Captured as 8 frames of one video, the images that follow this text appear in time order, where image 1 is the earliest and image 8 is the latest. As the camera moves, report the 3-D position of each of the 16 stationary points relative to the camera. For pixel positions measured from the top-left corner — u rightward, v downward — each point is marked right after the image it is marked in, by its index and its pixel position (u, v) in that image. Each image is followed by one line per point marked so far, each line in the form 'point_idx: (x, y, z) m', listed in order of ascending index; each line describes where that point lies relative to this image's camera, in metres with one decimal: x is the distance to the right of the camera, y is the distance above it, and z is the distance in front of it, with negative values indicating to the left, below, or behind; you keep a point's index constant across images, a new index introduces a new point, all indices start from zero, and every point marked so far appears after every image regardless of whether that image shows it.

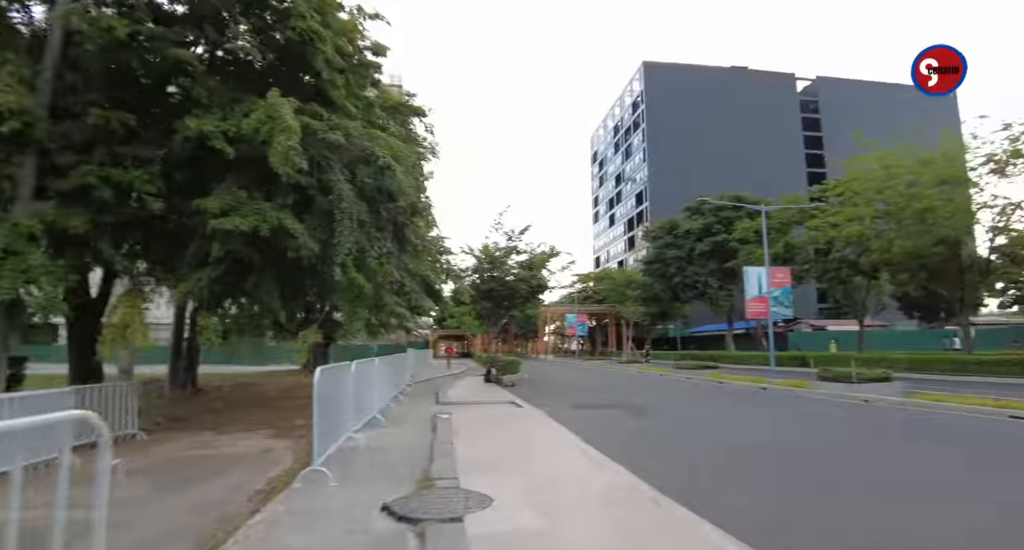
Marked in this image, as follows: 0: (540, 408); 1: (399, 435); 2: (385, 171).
0: (+0.6, -3.2, +12.8) m
1: (-1.7, -2.5, +8.4) m
2: (-2.4, +1.9, +10.4) m
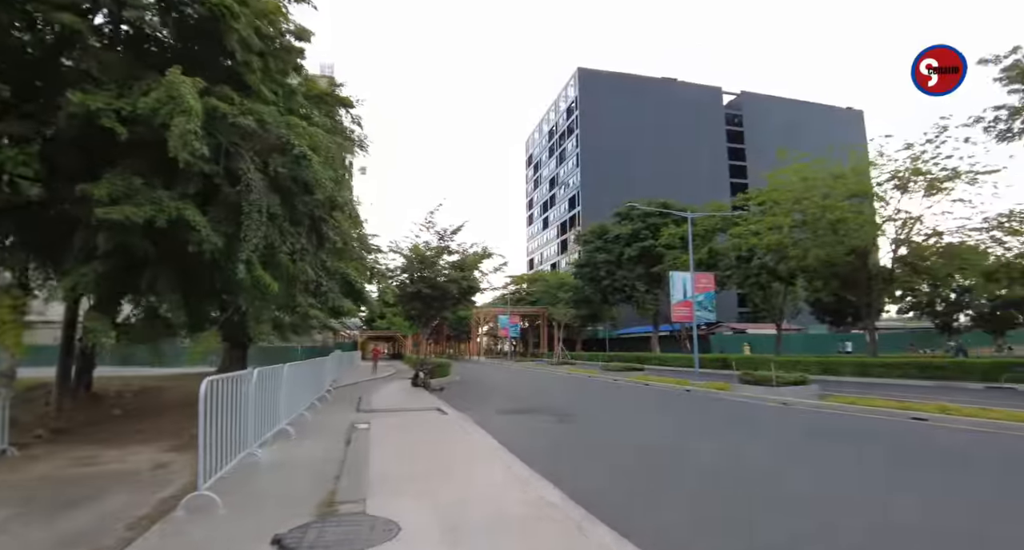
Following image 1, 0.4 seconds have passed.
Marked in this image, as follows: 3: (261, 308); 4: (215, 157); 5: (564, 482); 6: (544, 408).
0: (-1.1, -3.2, +12.3) m
1: (-2.9, -2.5, +7.7) m
2: (-3.7, +2.0, +9.6) m
3: (-4.4, -0.6, +9.7) m
4: (-5.0, +2.0, +9.4) m
5: (+0.8, -3.2, +8.4) m
6: (+0.8, -3.6, +14.4) m
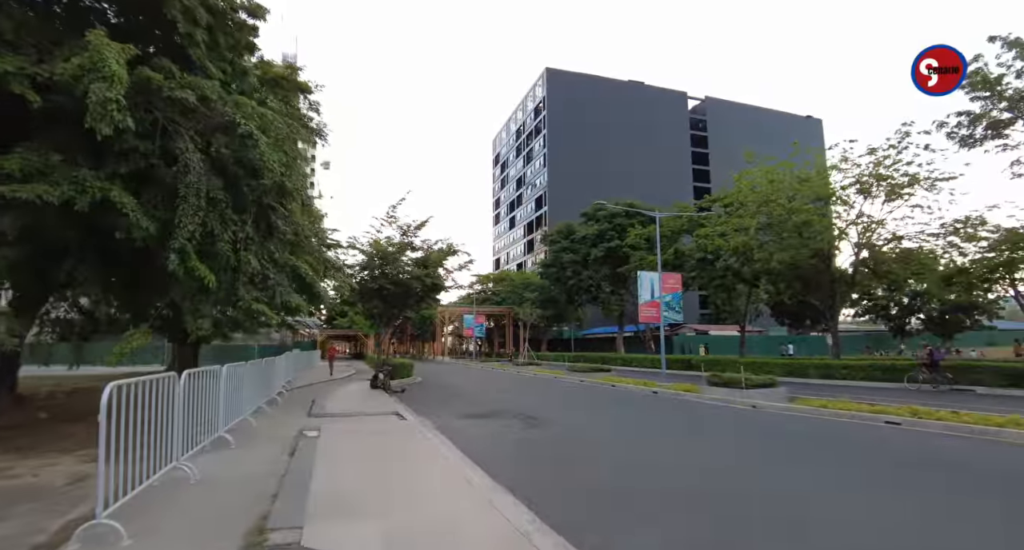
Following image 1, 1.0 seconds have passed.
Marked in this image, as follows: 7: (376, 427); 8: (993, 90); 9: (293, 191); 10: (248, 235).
0: (-1.8, -3.1, +11.6) m
1: (-3.3, -2.3, +6.9) m
2: (-4.2, +2.1, +8.7) m
3: (-5.0, -0.5, +8.7) m
4: (-5.5, +2.2, +8.4) m
5: (+0.3, -3.1, +7.8) m
6: (-0.1, -3.5, +13.8) m
7: (-2.5, -2.8, +9.8) m
8: (+14.2, +5.4, +16.1) m
9: (-4.0, +1.5, +10.1) m
10: (-4.3, +0.7, +9.1) m
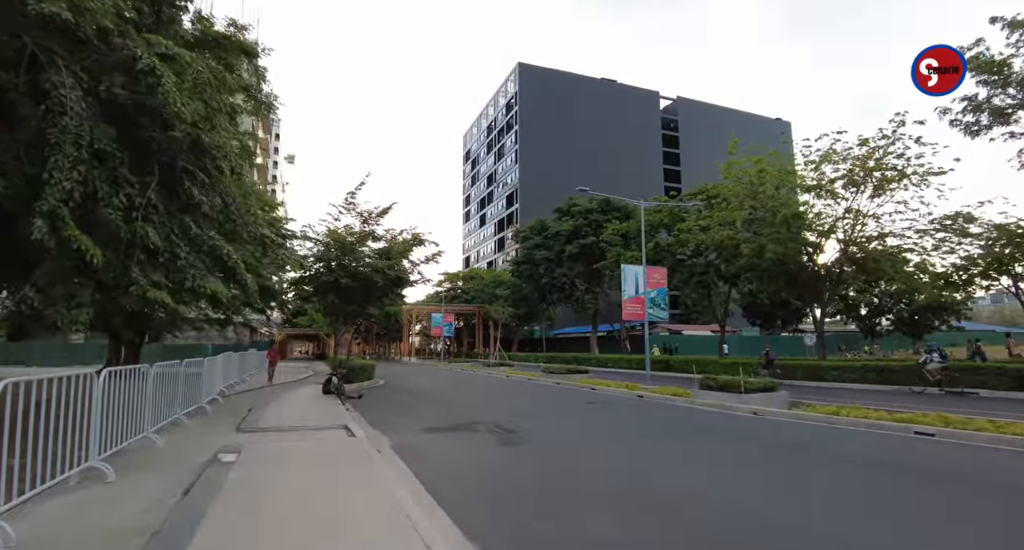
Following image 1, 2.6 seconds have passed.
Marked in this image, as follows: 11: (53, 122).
0: (-2.3, -2.8, +9.7) m
1: (-3.5, -2.1, +5.0) m
2: (-4.5, +2.4, +6.8) m
3: (-5.3, -0.2, +6.7) m
4: (-5.8, +2.5, +6.4) m
5: (0.0, -2.9, +6.1) m
6: (-0.7, -3.3, +12.1) m
7: (-2.8, -2.5, +8.0) m
8: (+13.5, +5.6, +15.2) m
9: (-4.3, +1.8, +8.1) m
10: (-4.7, +0.9, +7.1) m
11: (-5.0, +1.7, +6.0) m
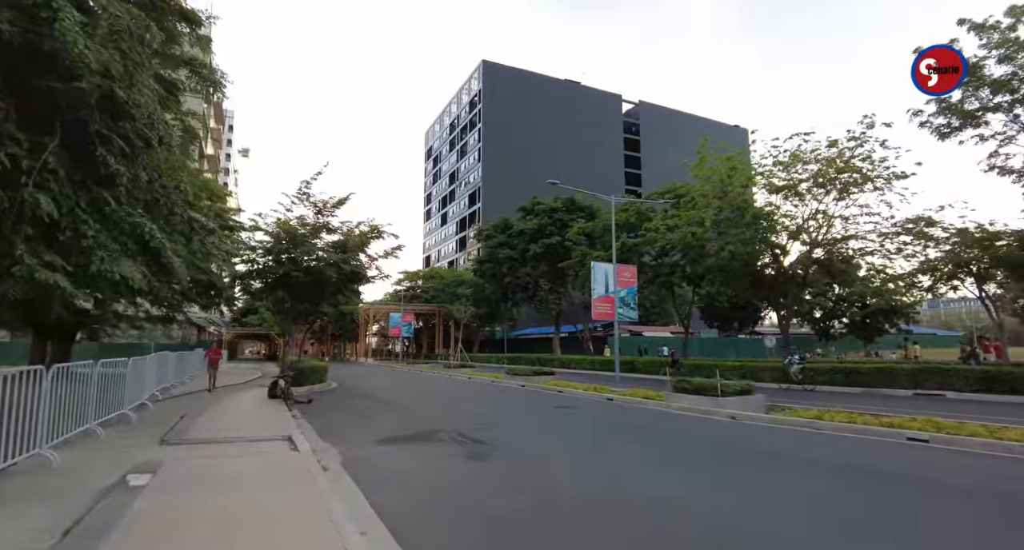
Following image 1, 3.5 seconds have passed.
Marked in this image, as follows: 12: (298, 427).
0: (-2.8, -2.7, +8.6) m
1: (-3.7, -1.9, +3.8) m
2: (-4.7, +2.5, +5.5) m
3: (-5.5, 0.0, +5.4) m
4: (-6.0, +2.7, +5.0) m
5: (-0.2, -2.7, +5.2) m
6: (-1.4, -3.2, +11.1) m
7: (-3.2, -2.3, +6.8) m
8: (+12.6, +5.5, +15.2) m
9: (-4.7, +1.9, +6.9) m
10: (-4.9, +1.1, +5.9) m
11: (-5.2, +1.9, +4.7) m
12: (-3.9, -2.8, +10.1) m
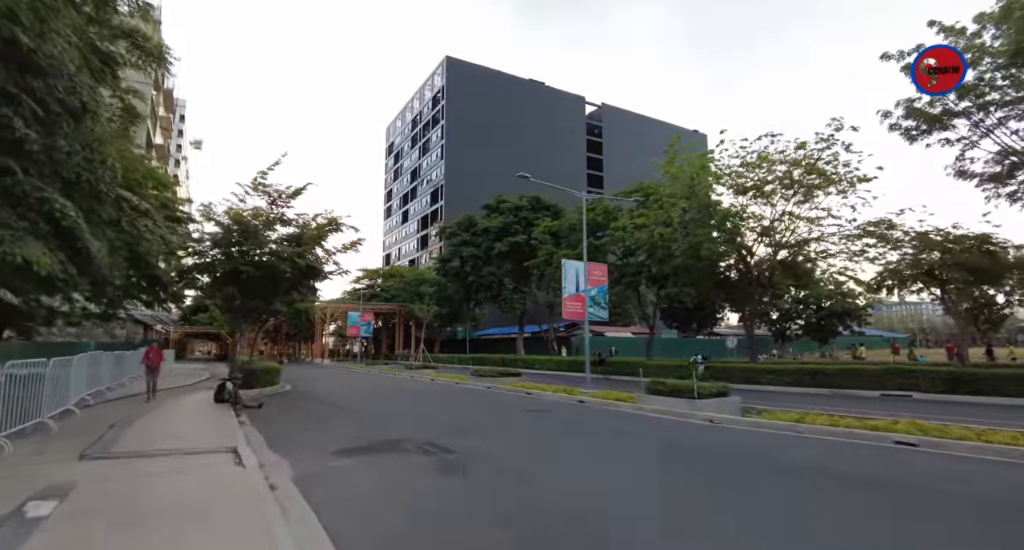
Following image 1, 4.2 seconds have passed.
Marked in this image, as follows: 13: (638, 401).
0: (-3.2, -2.6, +7.7) m
1: (-3.7, -1.8, +2.8) m
2: (-4.8, +2.7, +4.5) m
3: (-5.6, +0.2, +4.4) m
4: (-6.1, +2.8, +3.9) m
5: (-0.4, -2.6, +4.5) m
6: (-1.9, -3.1, +10.3) m
7: (-3.5, -2.2, +5.9) m
8: (+11.8, +5.4, +15.4) m
9: (-4.9, +2.1, +5.9) m
10: (-5.1, +1.3, +4.8) m
11: (-5.2, +2.0, +3.6) m
12: (-4.4, -2.7, +9.1) m
13: (+3.2, -3.3, +14.5) m
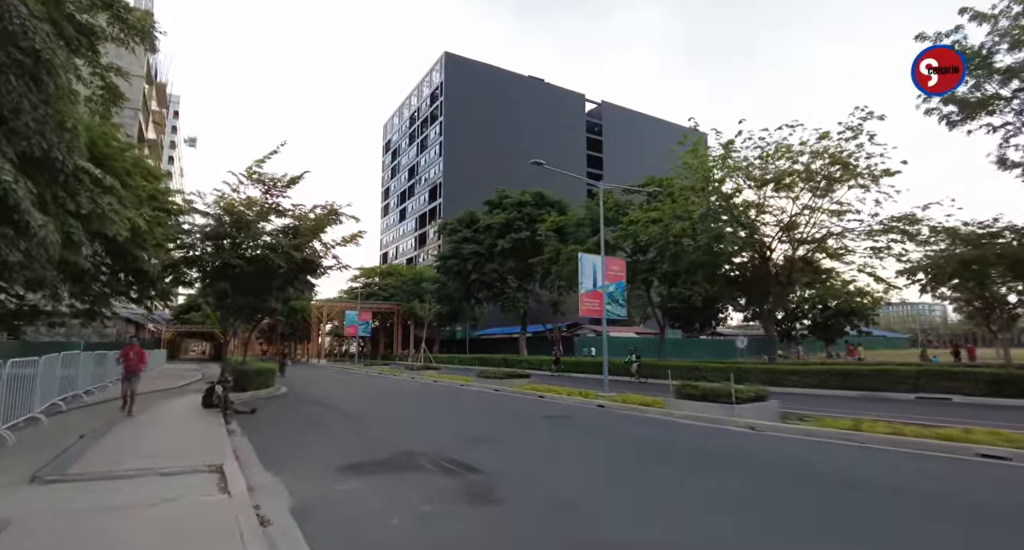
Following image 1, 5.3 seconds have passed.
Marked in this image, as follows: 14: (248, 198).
0: (-2.8, -2.4, +6.7) m
1: (-3.3, -1.6, +1.8) m
2: (-4.4, +2.8, +3.4) m
3: (-5.2, +0.3, +3.3) m
4: (-5.6, +3.0, +2.8) m
5: (0.0, -2.5, +3.4) m
6: (-1.6, -2.9, +9.2) m
7: (-3.1, -2.1, +4.8) m
8: (+12.2, +5.6, +14.4) m
9: (-4.5, +2.2, +4.8) m
10: (-4.6, +1.4, +3.7) m
11: (-4.8, +2.2, +2.5) m
12: (-4.0, -2.5, +8.0) m
13: (+3.6, -3.2, +13.5) m
14: (-9.3, +2.6, +19.3) m
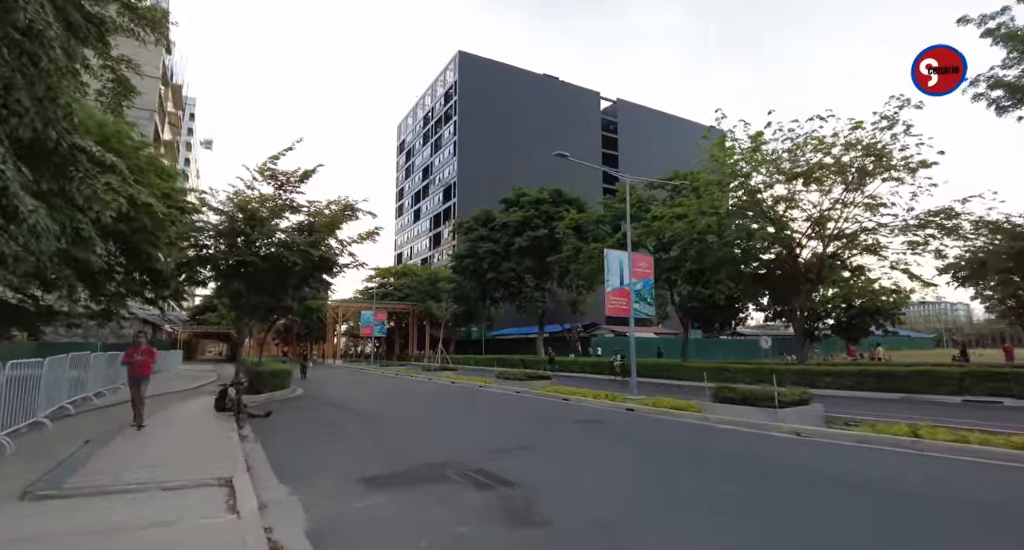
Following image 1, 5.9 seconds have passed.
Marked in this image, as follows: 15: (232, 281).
0: (-2.4, -2.4, +6.1) m
1: (-3.0, -1.5, +1.2) m
2: (-4.1, +2.9, +2.9) m
3: (-4.9, +0.4, +2.8) m
4: (-5.4, +3.0, +2.4) m
5: (+0.4, -2.4, +2.8) m
6: (-1.1, -2.8, +8.6) m
7: (-2.7, -2.0, +4.3) m
8: (+12.7, +5.7, +13.5) m
9: (-4.1, +2.3, +4.3) m
10: (-4.3, +1.5, +3.2) m
11: (-4.5, +2.2, +2.1) m
12: (-3.6, -2.5, +7.5) m
13: (+4.1, -3.1, +12.8) m
14: (-8.6, +2.7, +19.0) m
15: (-9.4, -0.3, +18.7) m
